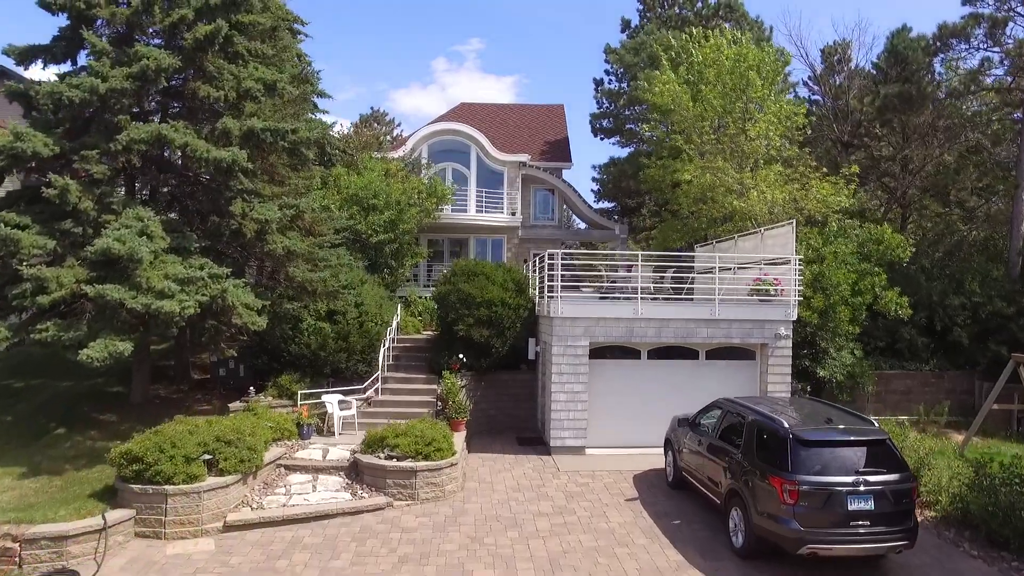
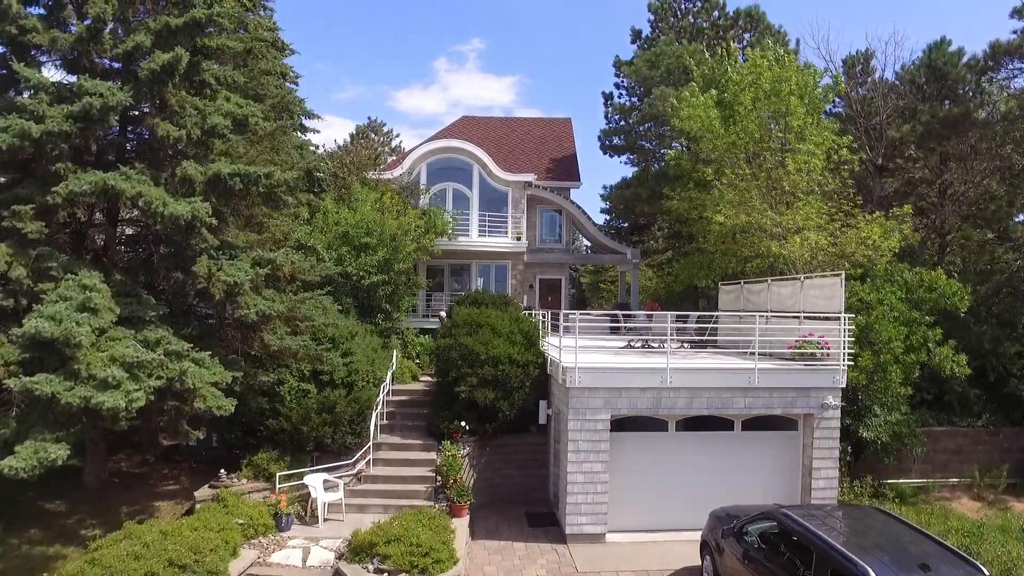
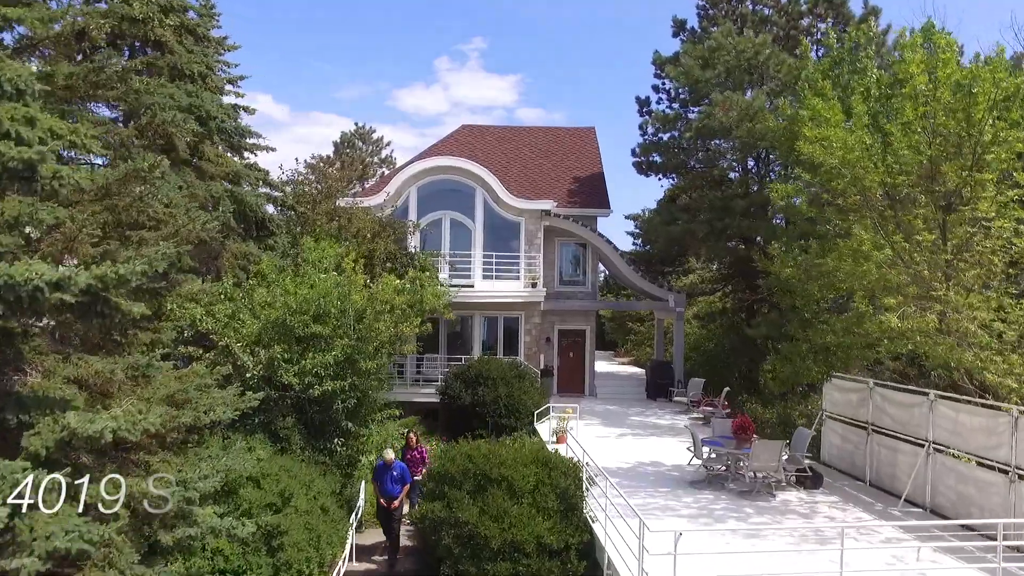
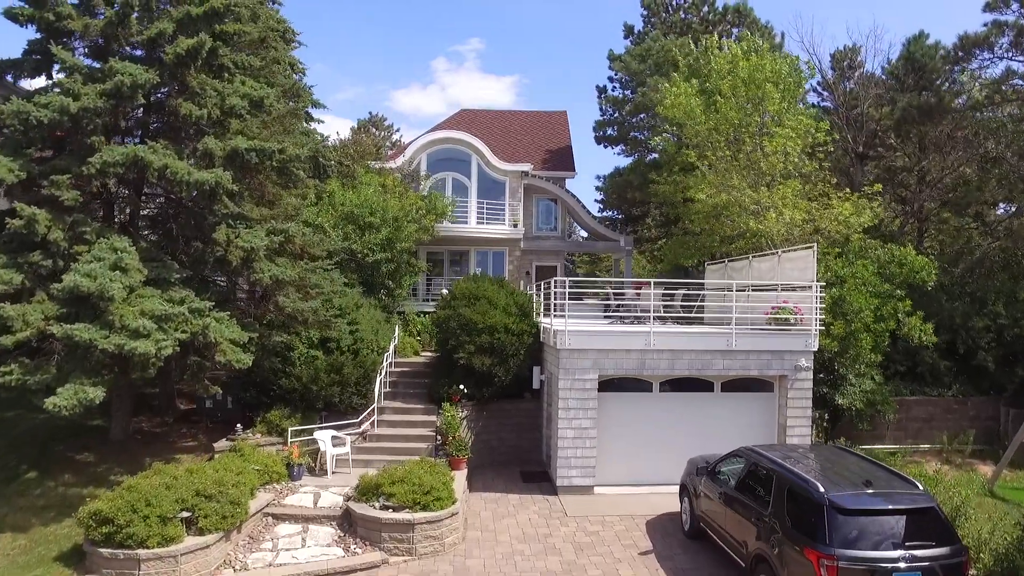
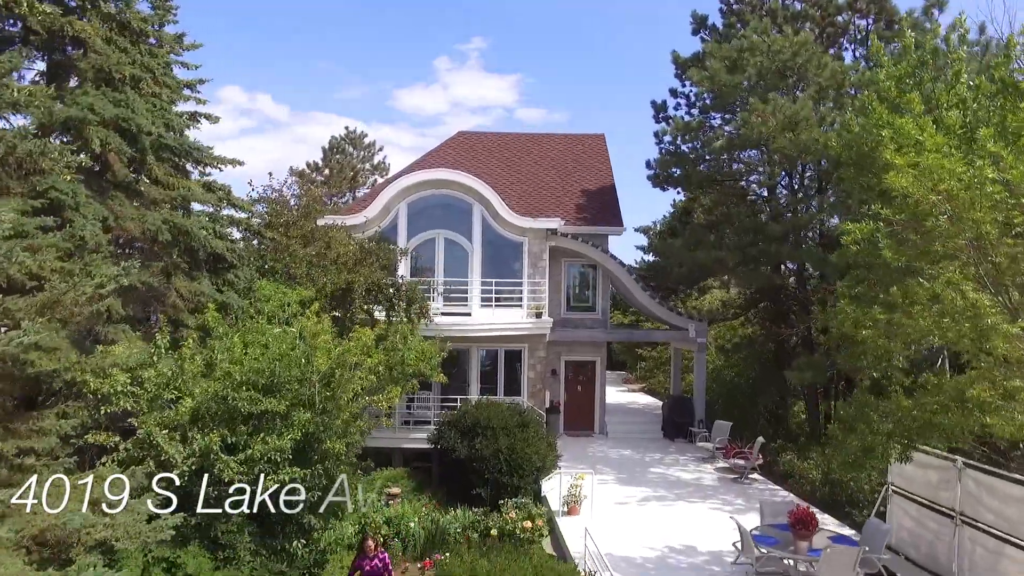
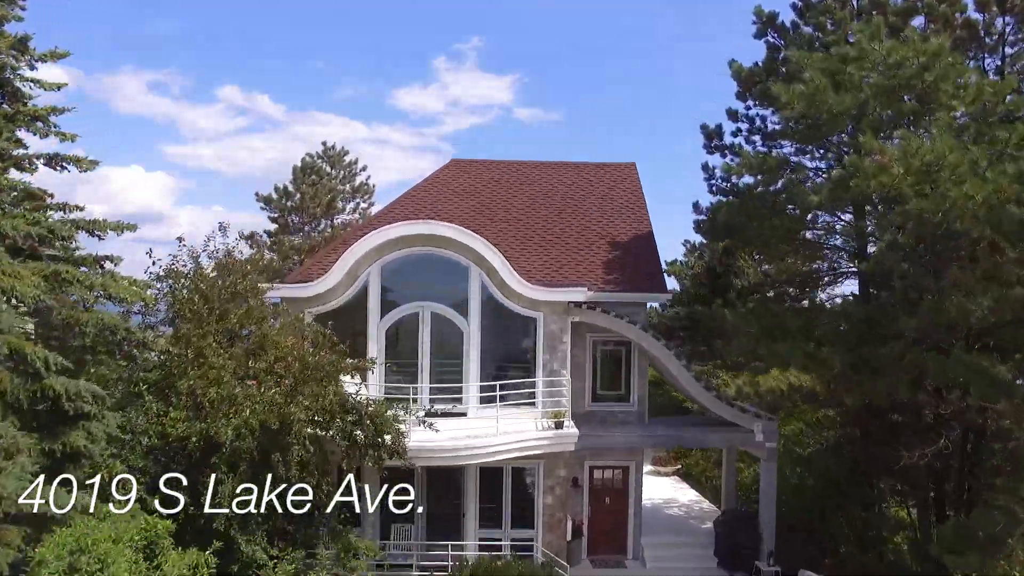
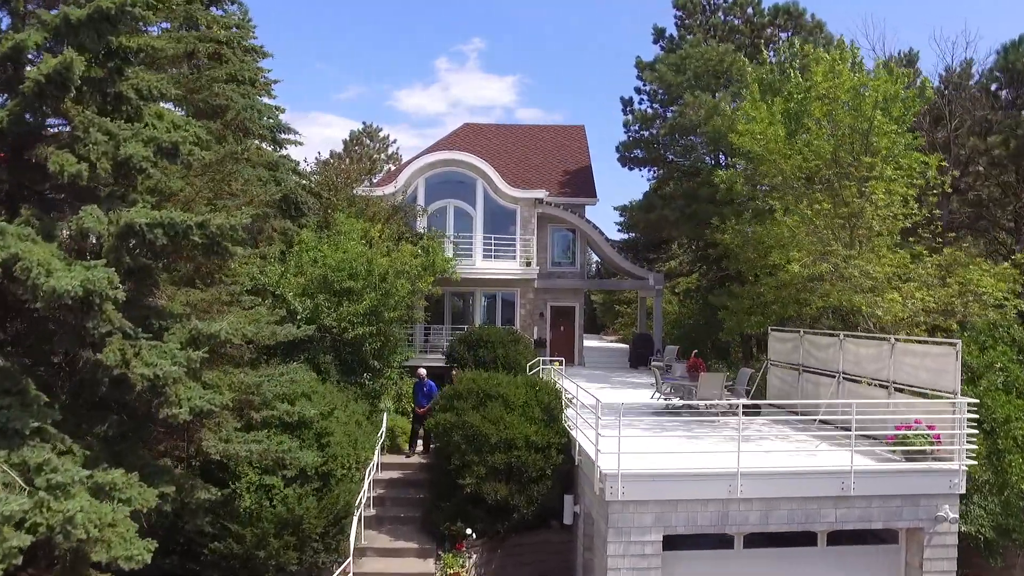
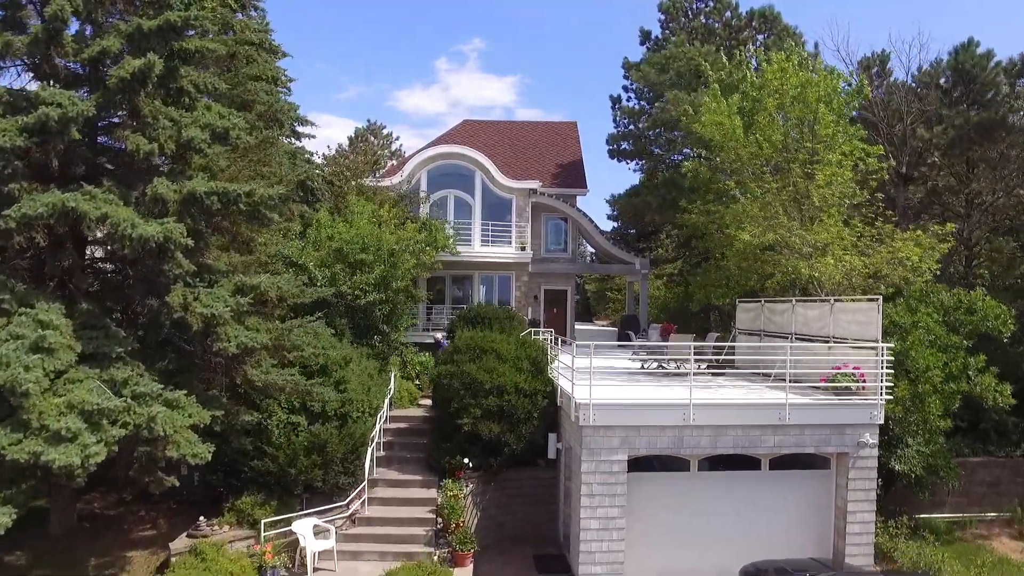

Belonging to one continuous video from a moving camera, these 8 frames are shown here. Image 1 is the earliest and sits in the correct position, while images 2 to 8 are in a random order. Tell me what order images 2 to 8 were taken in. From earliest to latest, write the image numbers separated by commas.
4, 2, 8, 7, 3, 5, 6
